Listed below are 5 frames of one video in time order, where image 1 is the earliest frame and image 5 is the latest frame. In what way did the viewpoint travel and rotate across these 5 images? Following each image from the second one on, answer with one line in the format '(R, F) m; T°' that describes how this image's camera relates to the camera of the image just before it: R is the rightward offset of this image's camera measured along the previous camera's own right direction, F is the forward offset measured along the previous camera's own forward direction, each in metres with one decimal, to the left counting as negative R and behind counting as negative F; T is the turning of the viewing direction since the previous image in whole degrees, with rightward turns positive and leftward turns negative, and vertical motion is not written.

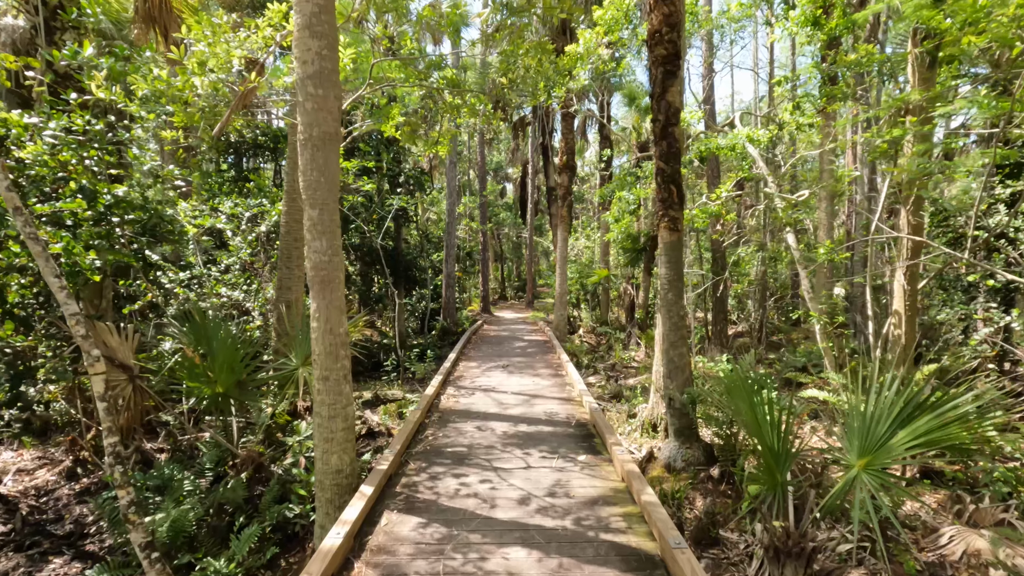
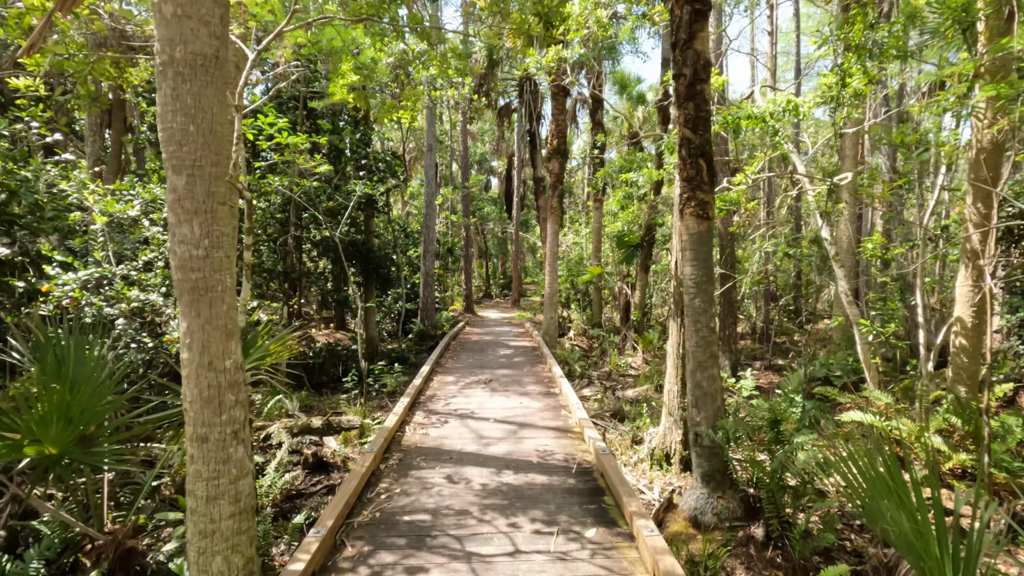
(0.0, +1.2) m; +2°
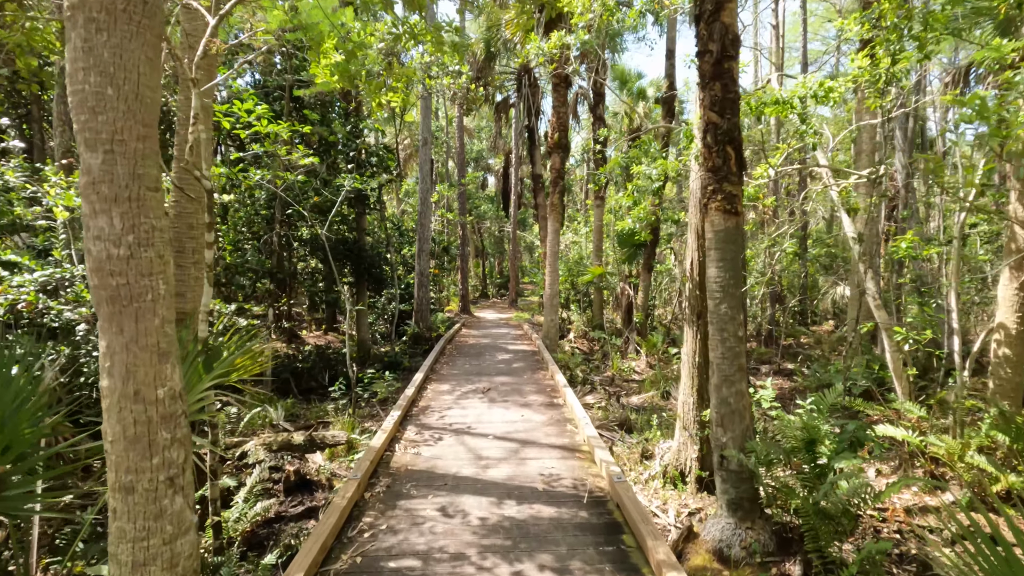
(0.0, +0.5) m; 0°
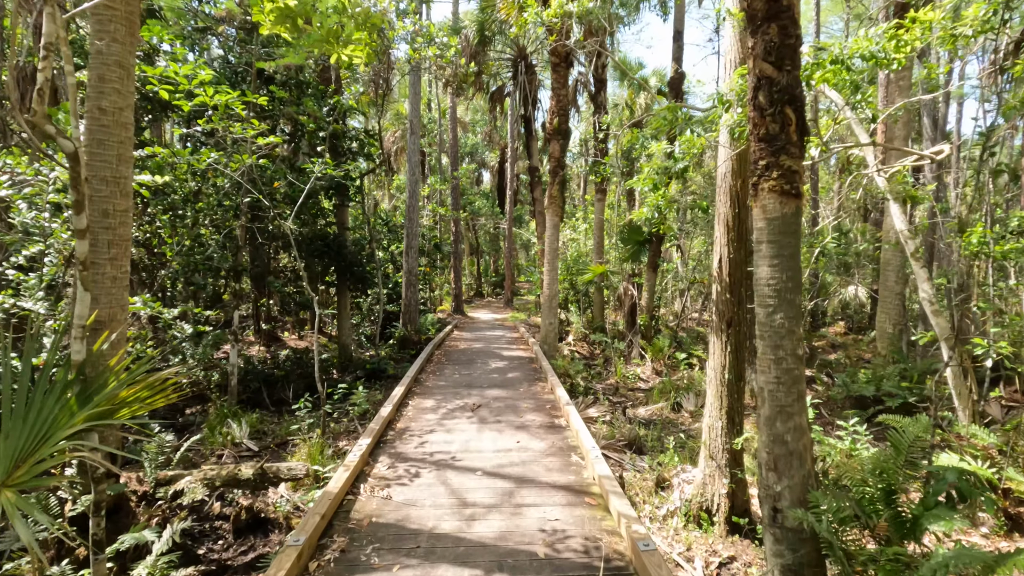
(0.0, +0.8) m; 0°
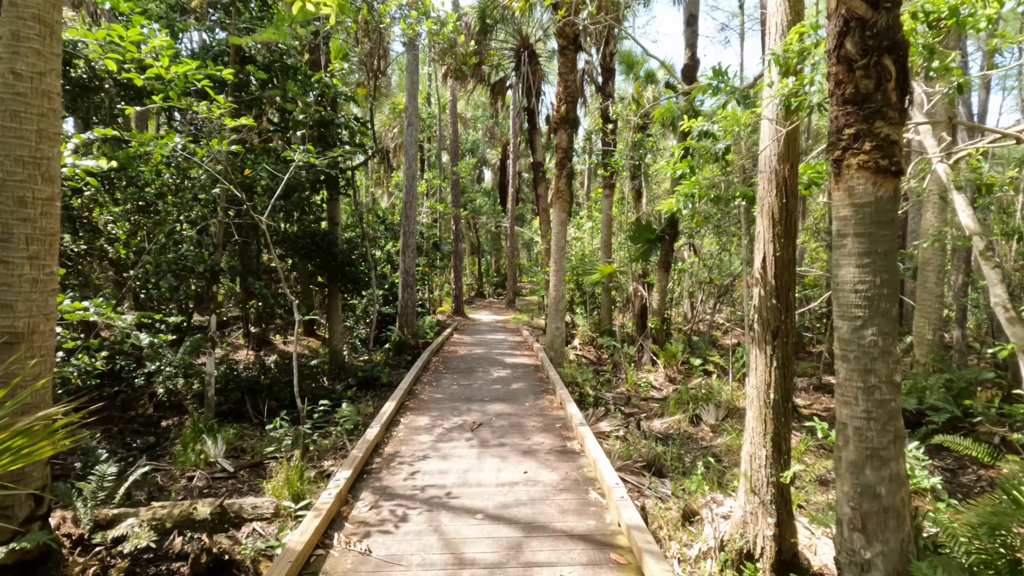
(0.0, +0.6) m; 0°
